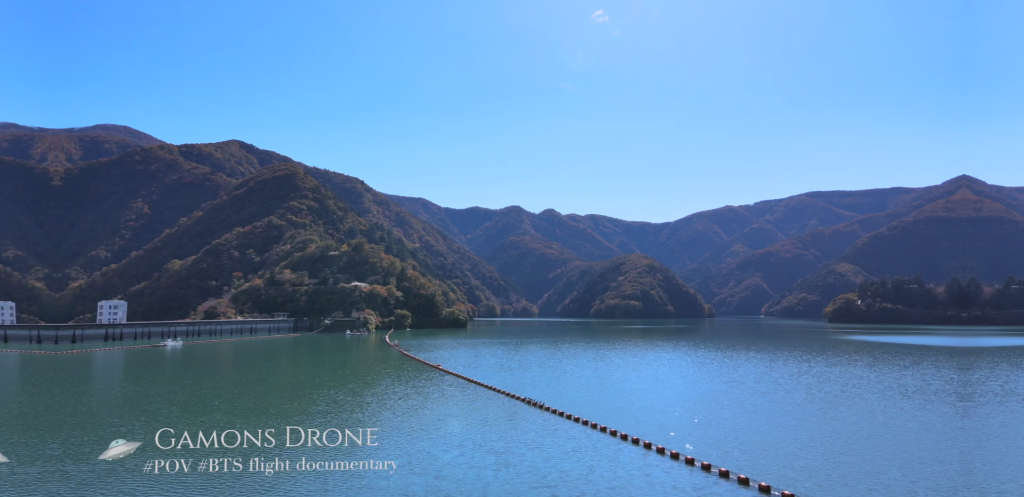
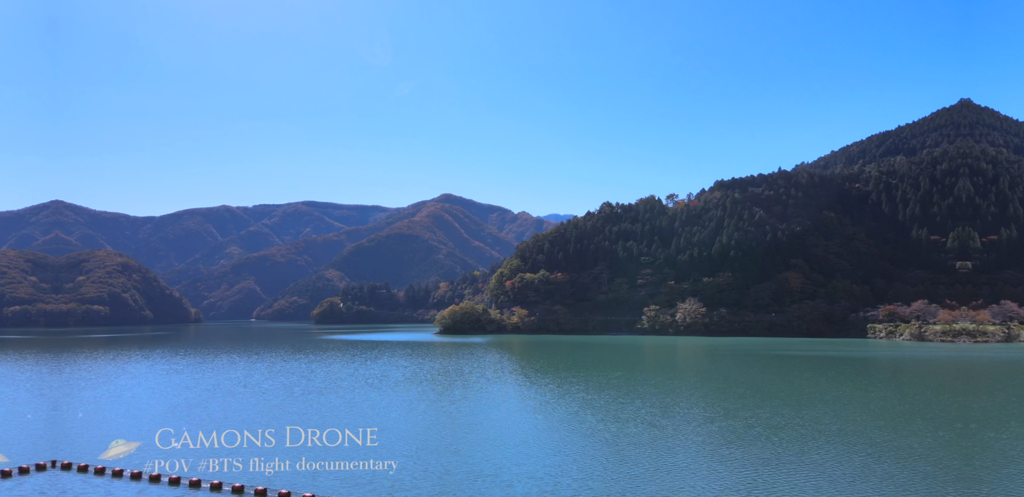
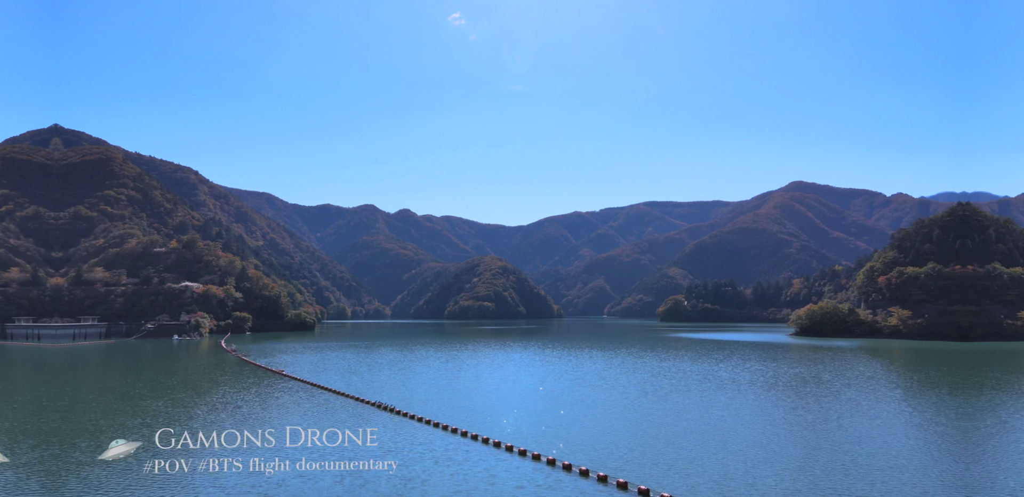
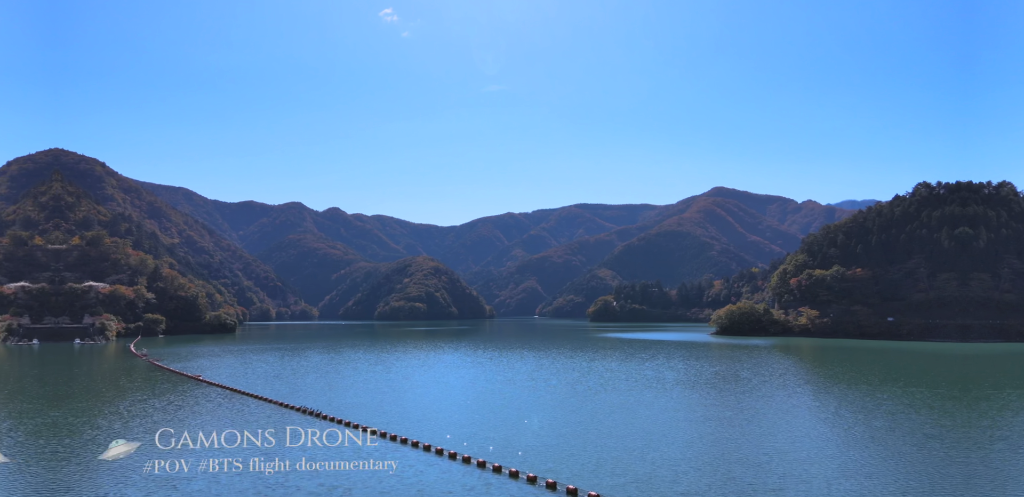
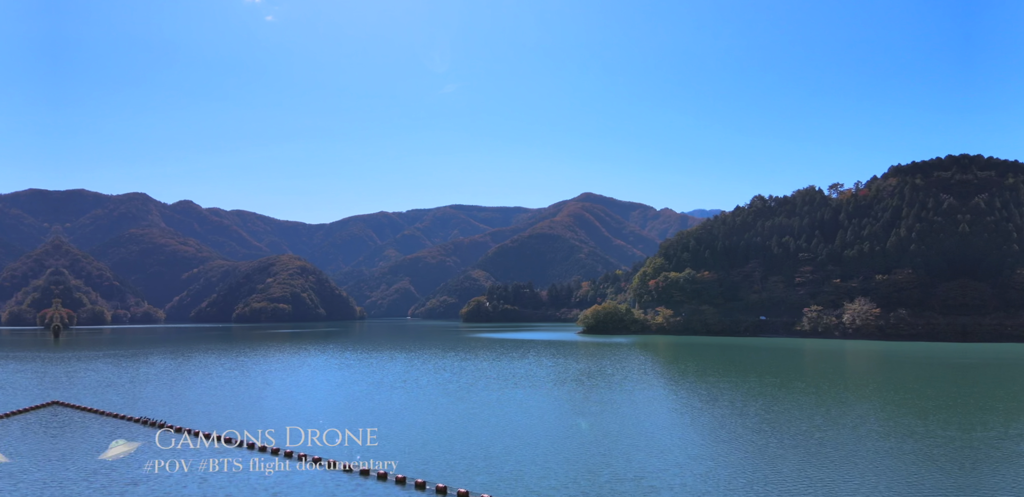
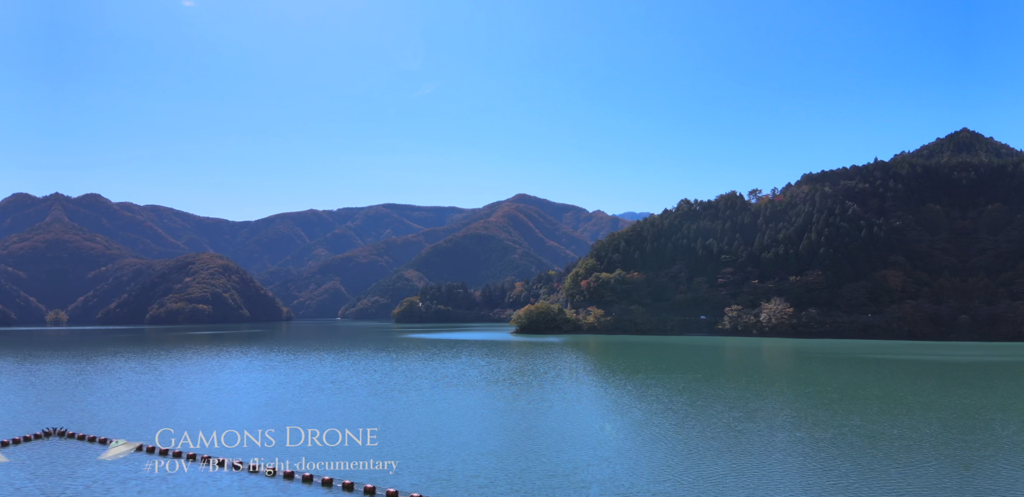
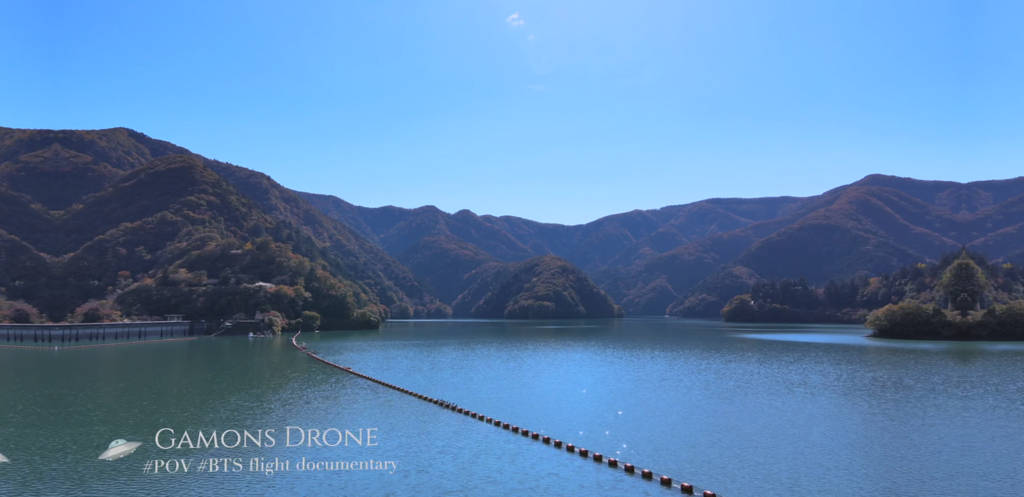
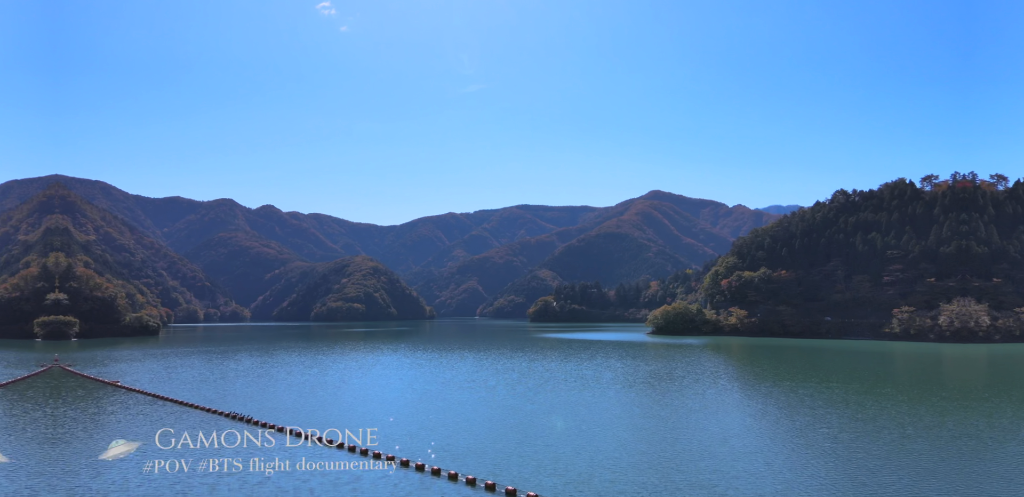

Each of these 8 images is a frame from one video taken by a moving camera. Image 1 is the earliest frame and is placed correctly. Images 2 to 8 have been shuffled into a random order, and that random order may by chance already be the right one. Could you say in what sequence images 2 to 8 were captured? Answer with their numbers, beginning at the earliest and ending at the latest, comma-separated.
7, 3, 4, 8, 5, 6, 2
